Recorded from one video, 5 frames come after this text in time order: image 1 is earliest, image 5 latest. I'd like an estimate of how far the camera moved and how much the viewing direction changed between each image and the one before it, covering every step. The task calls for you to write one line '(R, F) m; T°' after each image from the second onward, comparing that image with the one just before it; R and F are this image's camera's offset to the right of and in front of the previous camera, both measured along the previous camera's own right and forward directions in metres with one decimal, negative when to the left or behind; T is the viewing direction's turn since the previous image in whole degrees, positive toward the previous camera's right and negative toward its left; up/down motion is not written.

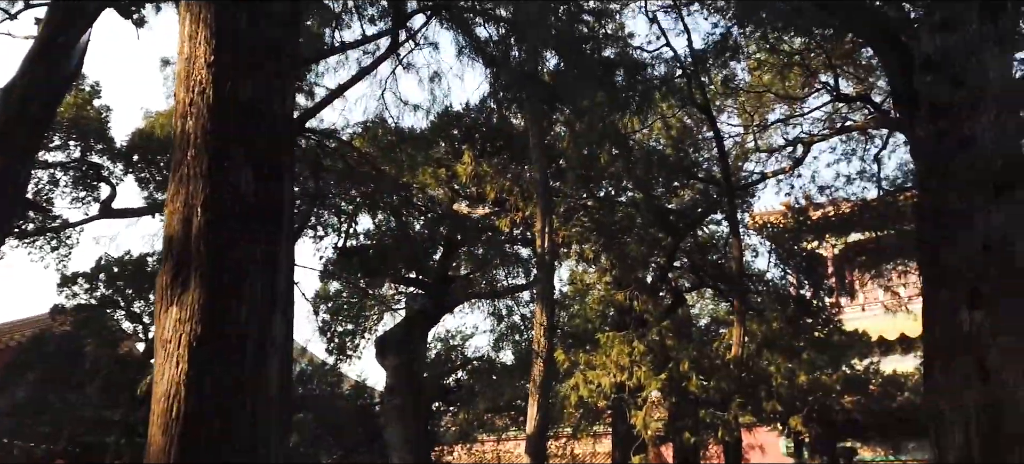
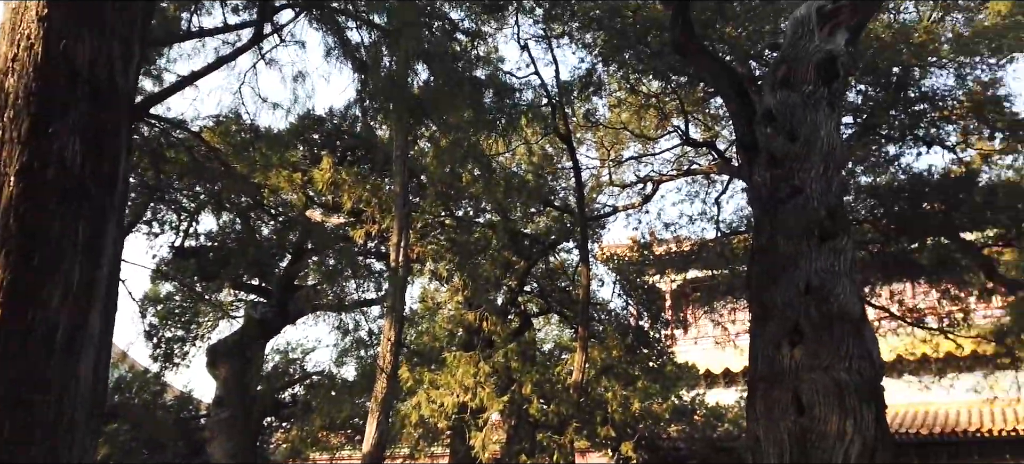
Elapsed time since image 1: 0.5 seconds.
(0.0, +0.1) m; +12°
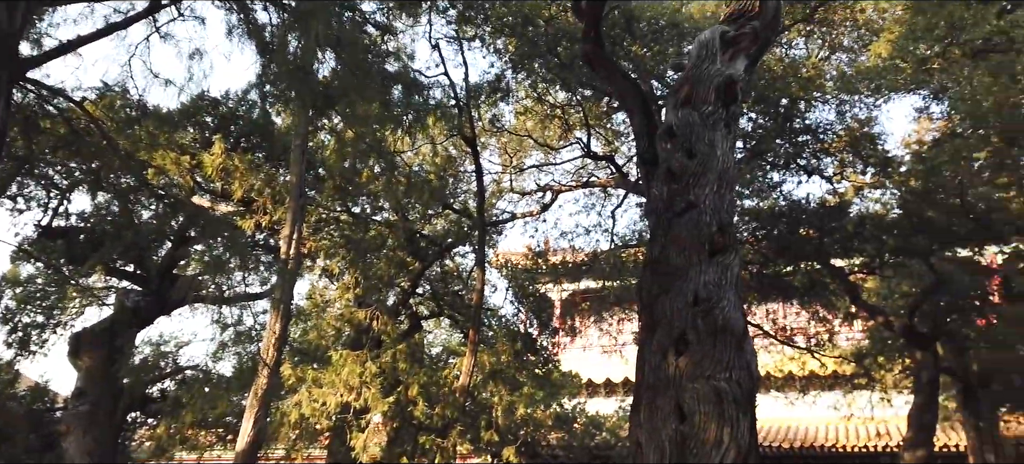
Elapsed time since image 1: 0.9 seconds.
(0.0, +0.1) m; +8°
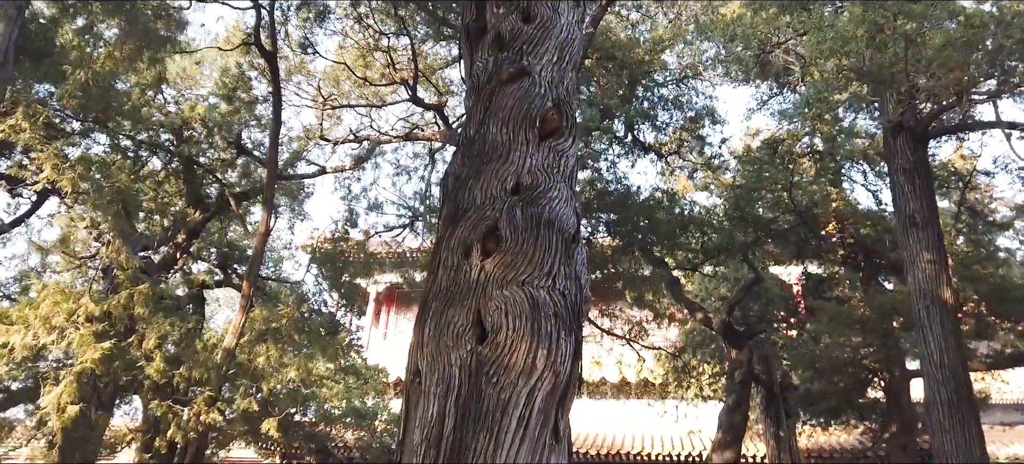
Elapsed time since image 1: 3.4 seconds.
(+0.3, +0.9) m; +13°
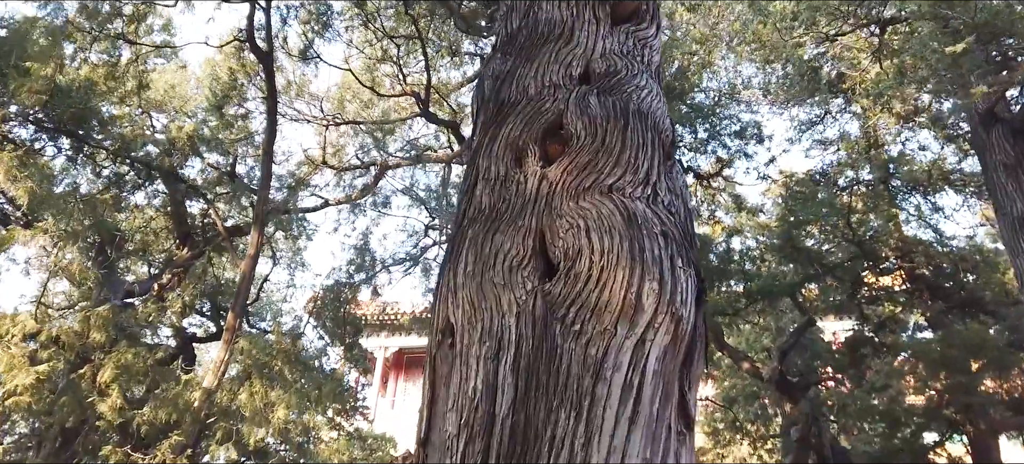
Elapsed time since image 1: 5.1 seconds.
(-0.1, +0.8) m; -1°
